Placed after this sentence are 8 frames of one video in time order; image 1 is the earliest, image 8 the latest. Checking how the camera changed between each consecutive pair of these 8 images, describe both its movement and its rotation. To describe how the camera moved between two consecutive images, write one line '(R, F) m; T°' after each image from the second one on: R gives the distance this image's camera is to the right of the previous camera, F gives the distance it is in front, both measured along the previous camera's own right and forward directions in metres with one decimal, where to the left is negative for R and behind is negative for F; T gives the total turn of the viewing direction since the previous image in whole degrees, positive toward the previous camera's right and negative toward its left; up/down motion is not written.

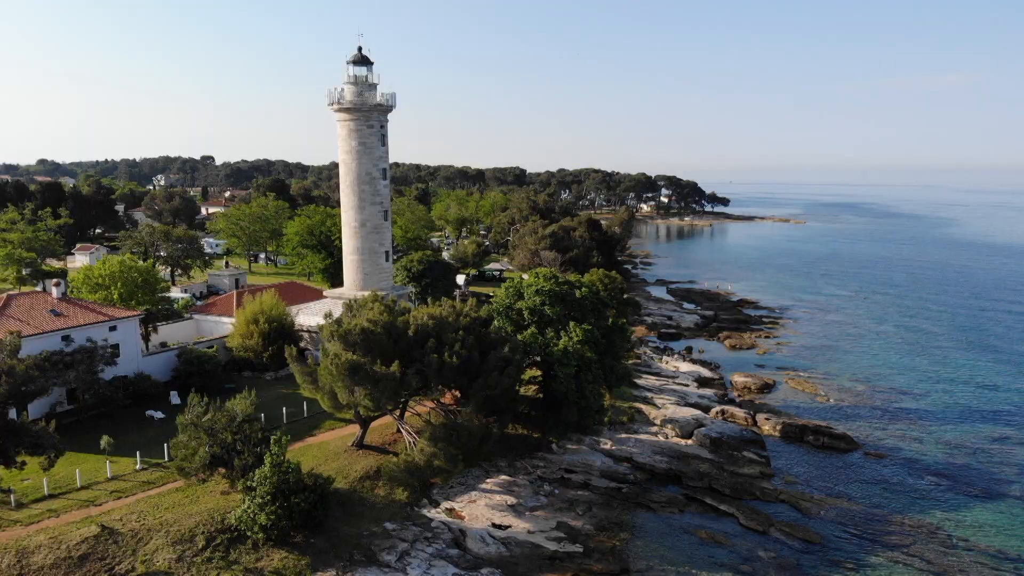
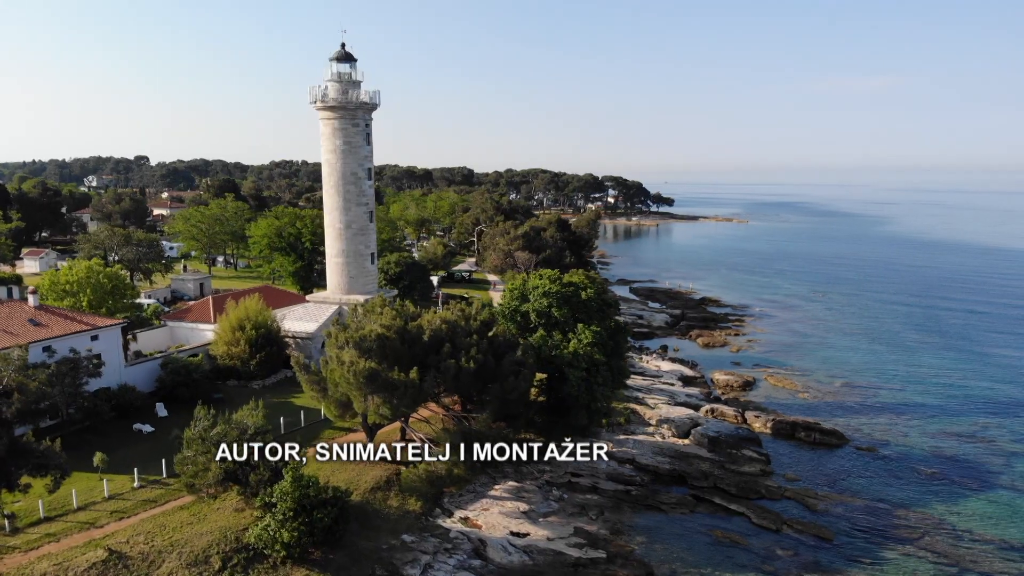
(-2.1, +0.6) m; +4°
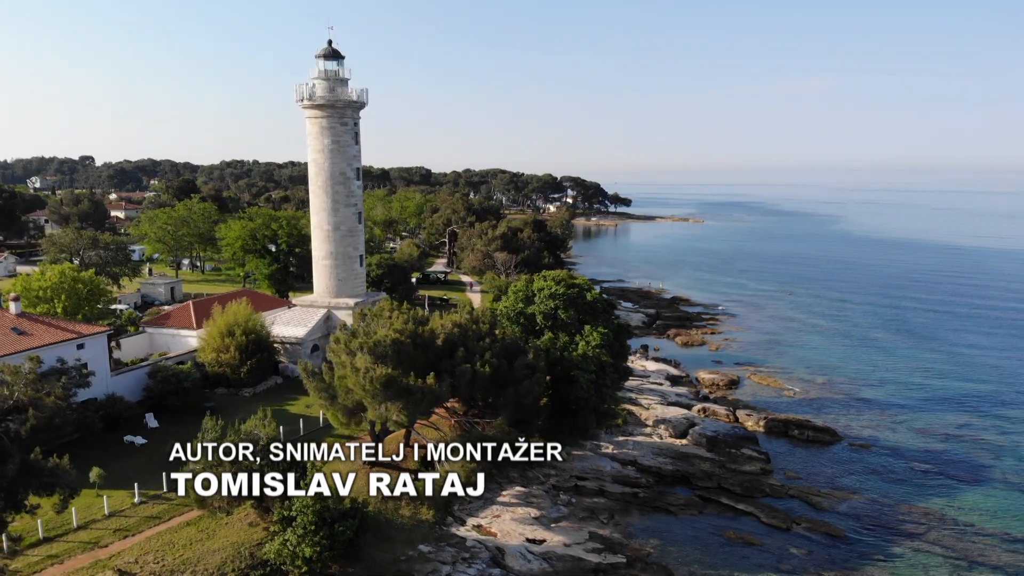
(-1.7, +0.5) m; +3°
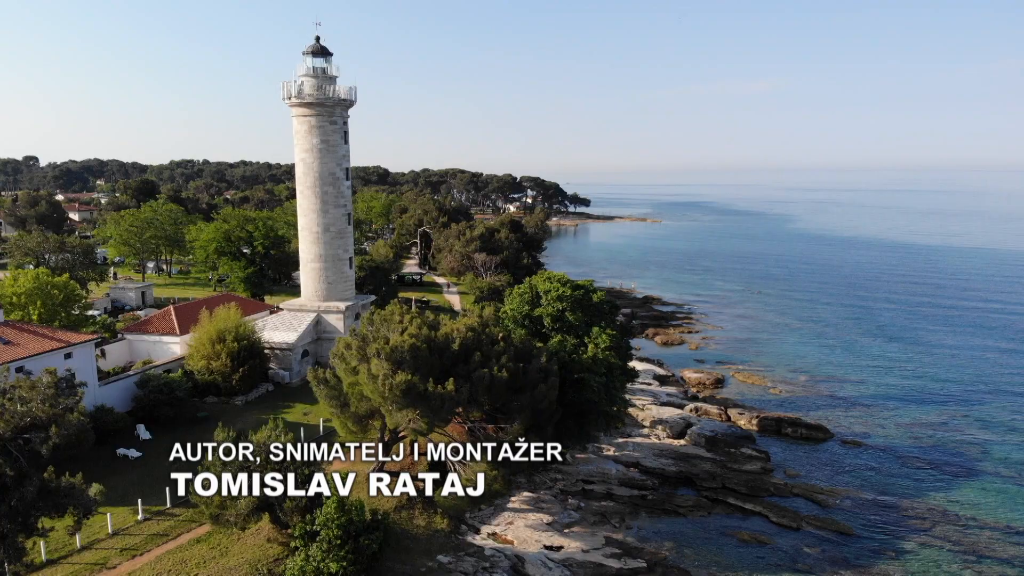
(-1.7, +0.5) m; +3°
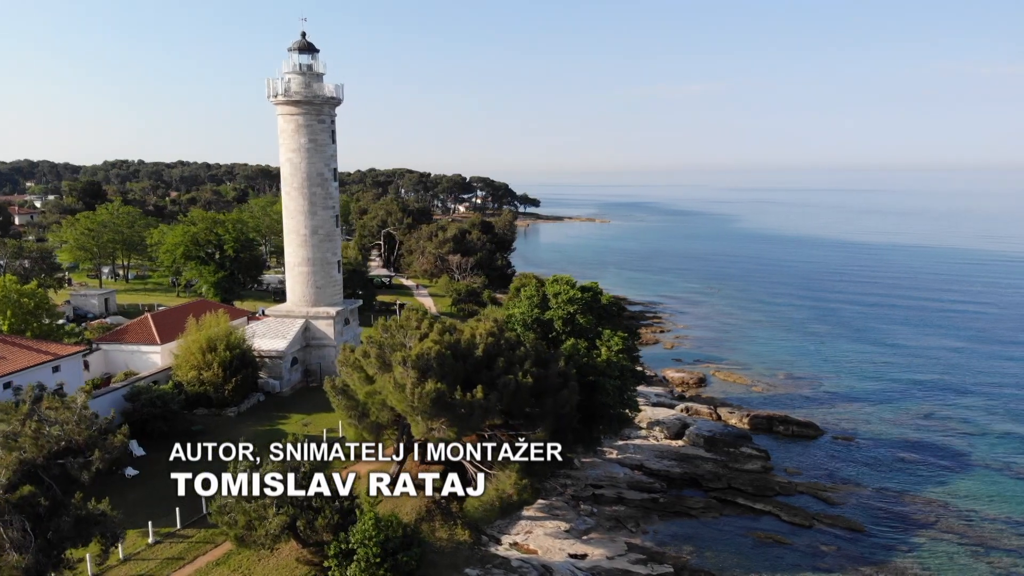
(-2.1, +0.6) m; +4°
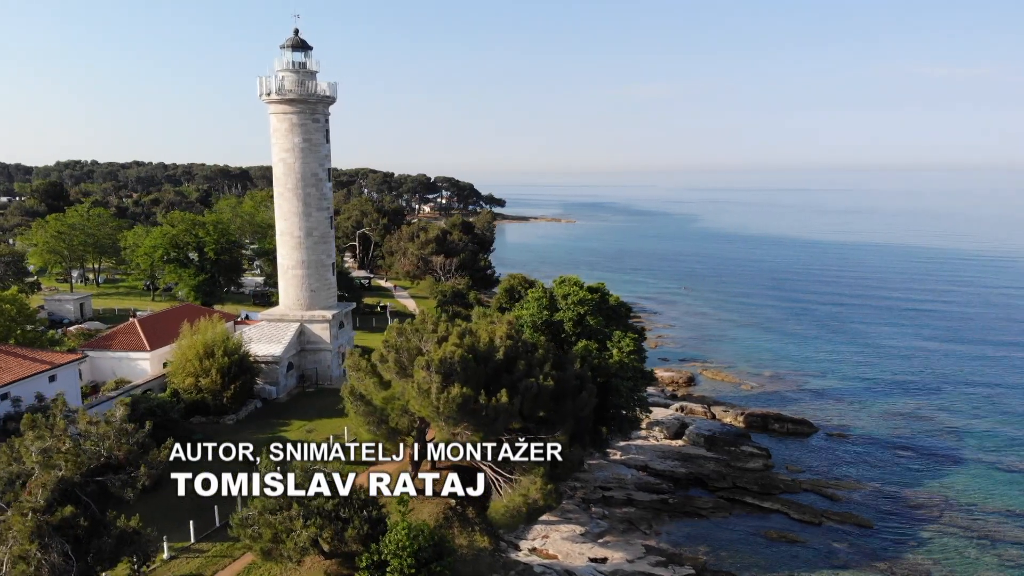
(-1.5, +0.3) m; +3°
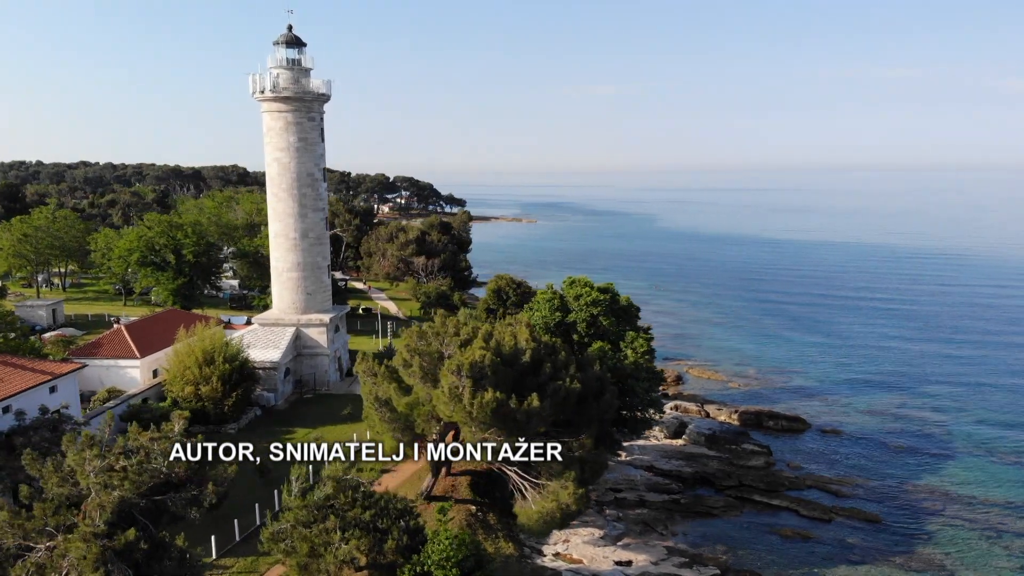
(-1.8, +0.4) m; +3°
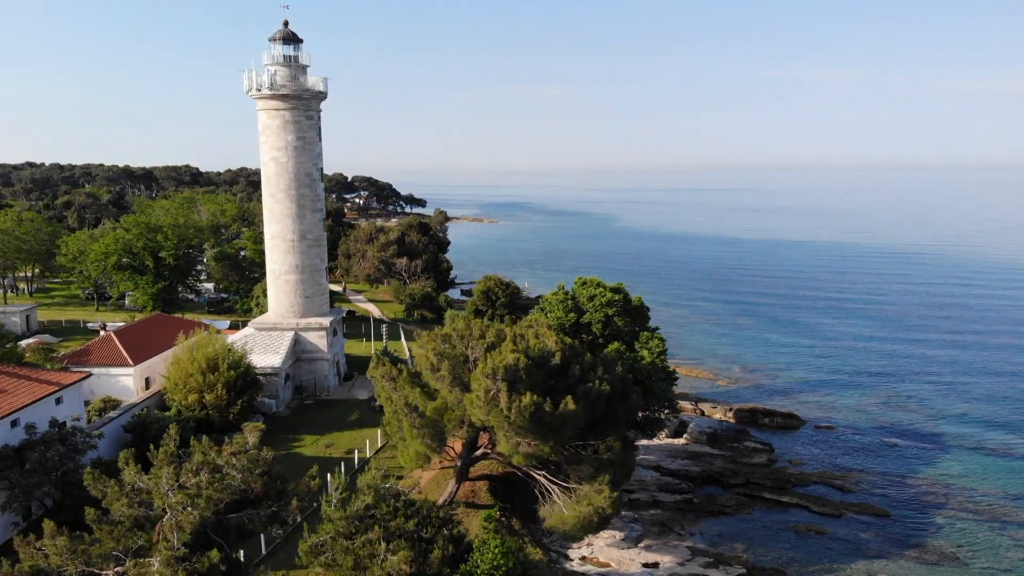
(-1.8, +0.3) m; +3°
